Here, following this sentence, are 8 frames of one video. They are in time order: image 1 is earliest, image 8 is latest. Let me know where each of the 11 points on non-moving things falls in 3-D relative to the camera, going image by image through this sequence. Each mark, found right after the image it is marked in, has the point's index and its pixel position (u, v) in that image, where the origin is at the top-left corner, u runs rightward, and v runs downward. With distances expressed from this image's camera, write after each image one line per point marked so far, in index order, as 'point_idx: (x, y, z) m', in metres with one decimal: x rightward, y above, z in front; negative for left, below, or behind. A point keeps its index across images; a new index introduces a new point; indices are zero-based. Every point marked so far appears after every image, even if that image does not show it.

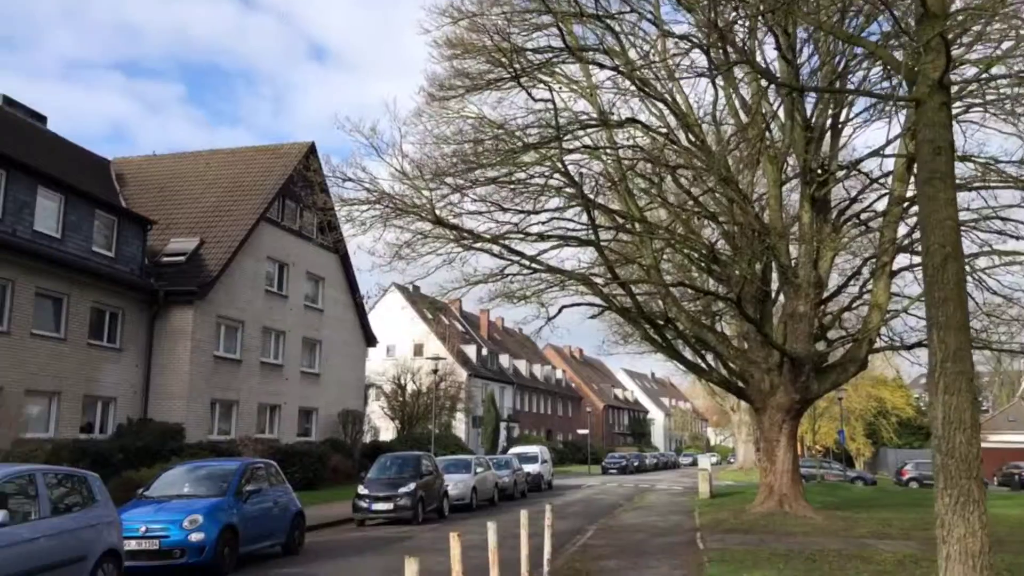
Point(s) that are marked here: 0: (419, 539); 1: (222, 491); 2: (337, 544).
0: (-1.6, -4.3, +14.9) m
1: (-3.8, -2.6, +11.2) m
2: (-2.8, -4.1, +13.9) m
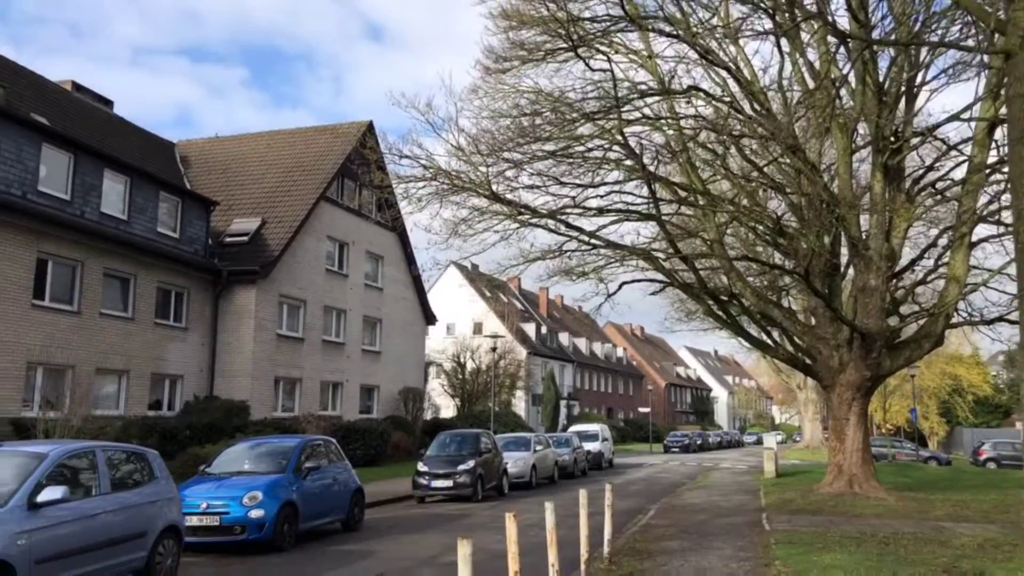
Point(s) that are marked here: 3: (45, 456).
0: (-0.6, -3.9, +14.8) m
1: (-3.0, -2.3, +11.2) m
2: (-1.8, -3.7, +13.9) m
3: (-3.9, -1.4, +7.2) m
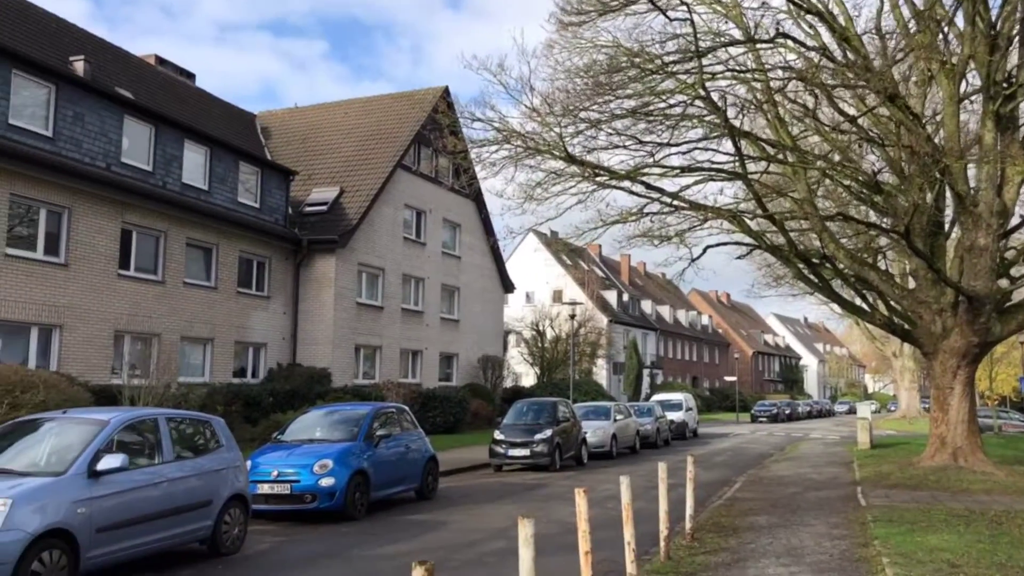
0: (+0.7, -3.3, +14.4) m
1: (-2.0, -1.9, +11.1) m
2: (-0.6, -3.2, +13.6) m
3: (-3.3, -1.1, +7.0) m
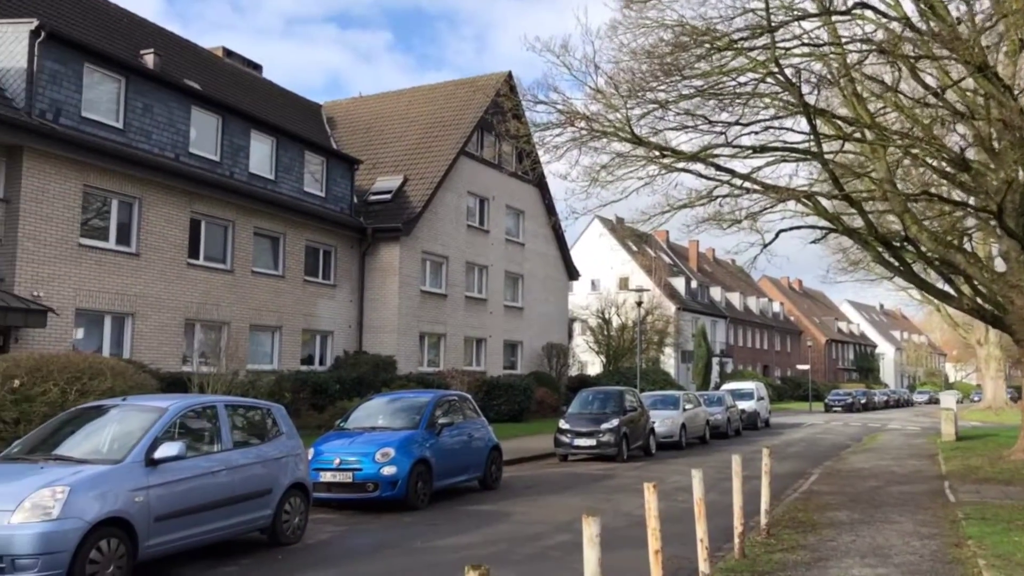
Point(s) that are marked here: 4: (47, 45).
0: (+1.8, -3.1, +14.0) m
1: (-1.2, -1.7, +10.9) m
2: (+0.4, -3.0, +13.3) m
3: (-2.8, -1.0, +7.0) m
4: (-9.0, +4.7, +16.8) m
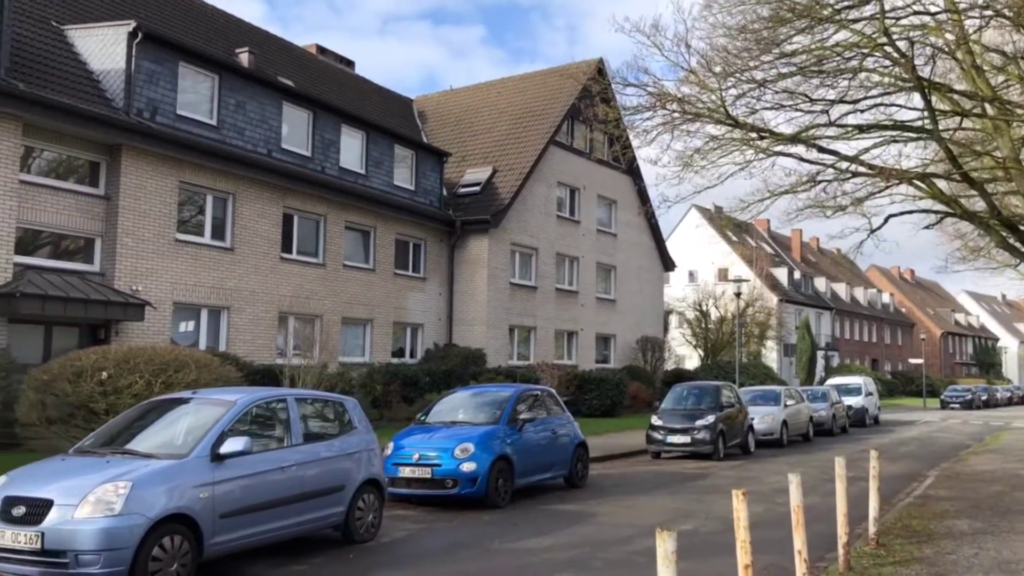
0: (+3.2, -2.9, +13.3) m
1: (-0.2, -1.6, +10.5) m
2: (+1.7, -2.8, +12.8) m
3: (-2.2, -0.9, +6.8) m
4: (-7.3, +4.8, +17.2) m
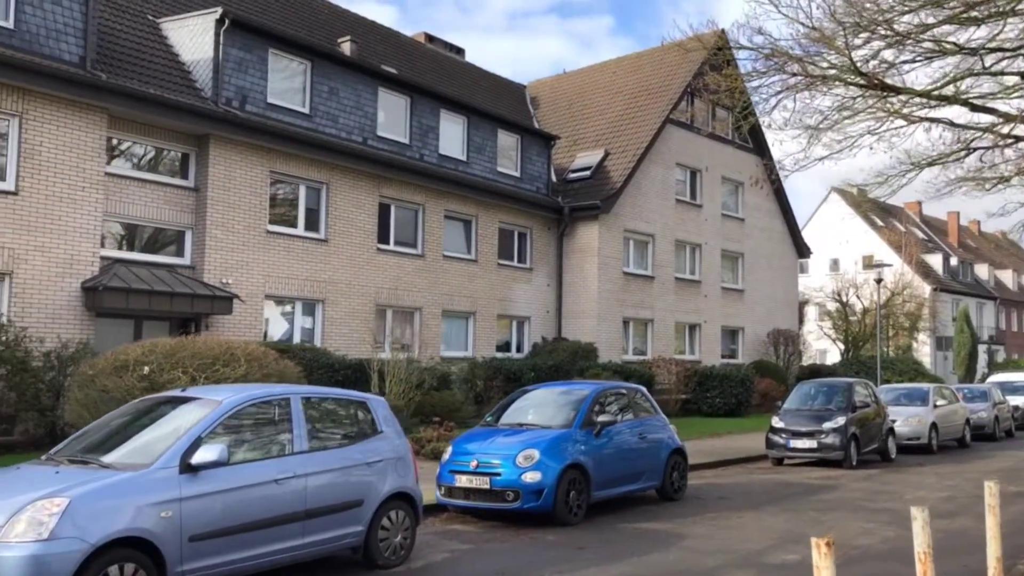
0: (+4.4, -2.7, +11.4) m
1: (+0.6, -1.4, +9.2) m
2: (+2.9, -2.6, +11.1) m
3: (-1.9, -0.8, +5.8) m
4: (-5.5, +4.9, +16.8) m
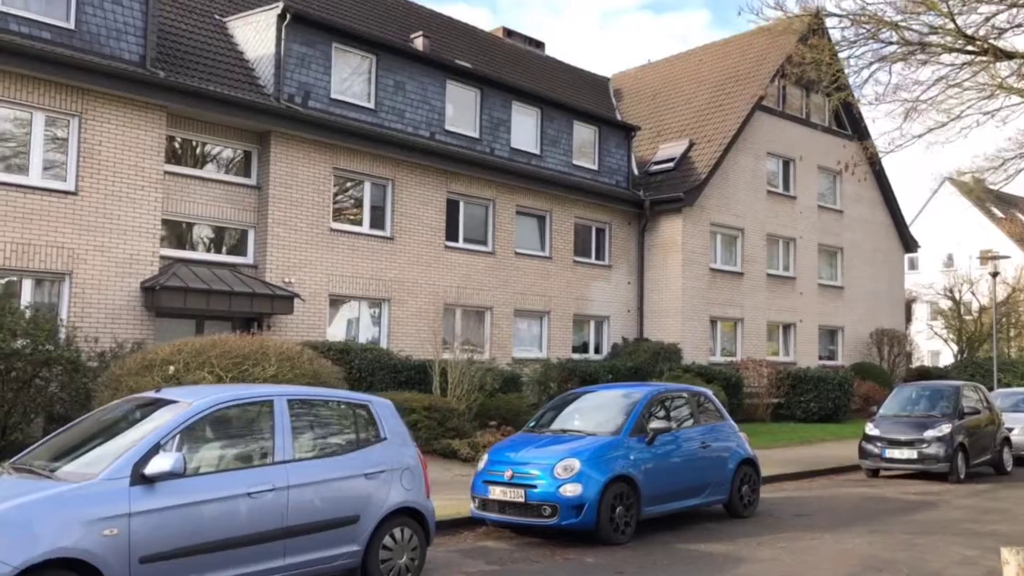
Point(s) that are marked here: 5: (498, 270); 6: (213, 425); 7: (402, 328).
0: (+5.1, -2.6, +10.0) m
1: (+1.1, -1.3, +8.2) m
2: (+3.5, -2.5, +9.9) m
3: (-1.9, -0.7, +5.2) m
4: (-4.2, +5.0, +16.6) m
5: (-0.3, +0.4, +19.8) m
6: (-1.7, -0.8, +5.2) m
7: (-2.3, -0.8, +17.9) m
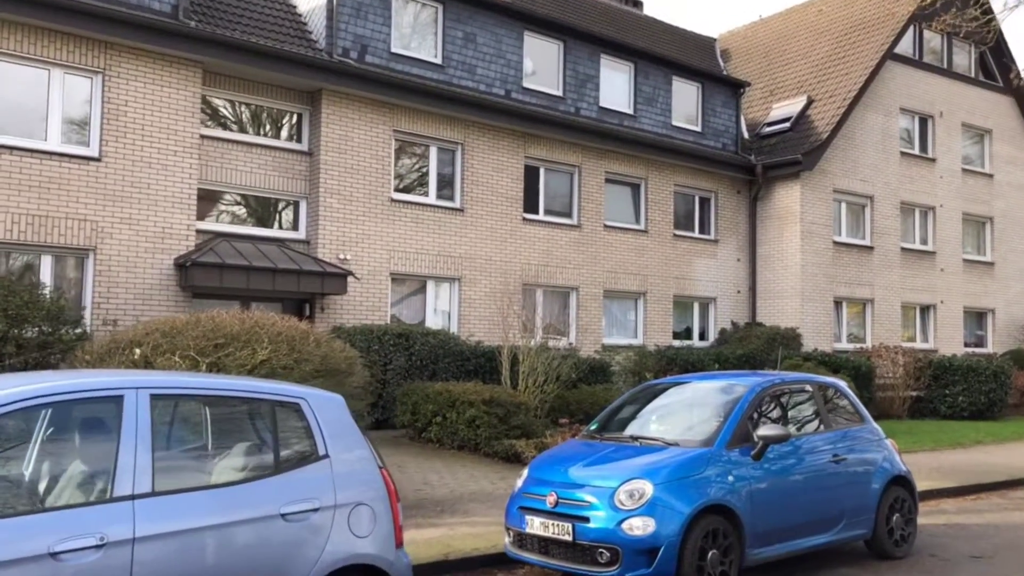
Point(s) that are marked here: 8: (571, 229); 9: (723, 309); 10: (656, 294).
0: (+5.6, -2.2, +7.1) m
1: (+1.4, -1.0, +5.9) m
2: (+4.1, -2.1, +7.2) m
3: (-1.9, -0.4, +3.2) m
4: (-2.8, +5.3, +14.7) m
5: (+1.5, +0.9, +17.5) m
6: (-1.8, -0.5, +3.2) m
7: (-0.7, -0.4, +15.9) m
8: (+1.2, +1.2, +17.4) m
9: (+4.8, -0.5, +19.9) m
10: (+3.1, -0.1, +18.5) m
